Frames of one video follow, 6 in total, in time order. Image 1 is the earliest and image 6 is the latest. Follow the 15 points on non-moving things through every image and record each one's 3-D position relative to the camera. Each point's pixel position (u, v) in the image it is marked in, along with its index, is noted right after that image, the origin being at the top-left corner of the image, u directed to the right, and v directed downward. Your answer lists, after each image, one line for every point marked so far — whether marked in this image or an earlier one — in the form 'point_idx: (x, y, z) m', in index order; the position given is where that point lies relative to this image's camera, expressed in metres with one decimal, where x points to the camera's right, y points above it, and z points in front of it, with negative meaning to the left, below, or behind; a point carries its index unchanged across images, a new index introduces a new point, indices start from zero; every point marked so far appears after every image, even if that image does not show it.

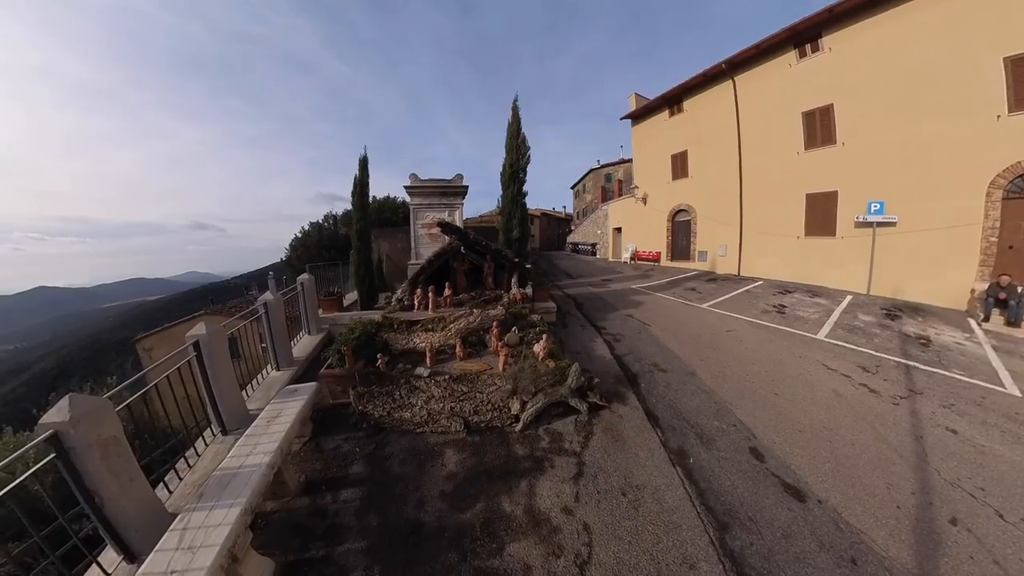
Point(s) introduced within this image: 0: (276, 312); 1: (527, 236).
0: (-5.5, -0.7, +7.0) m
1: (+0.9, +2.4, +12.6) m
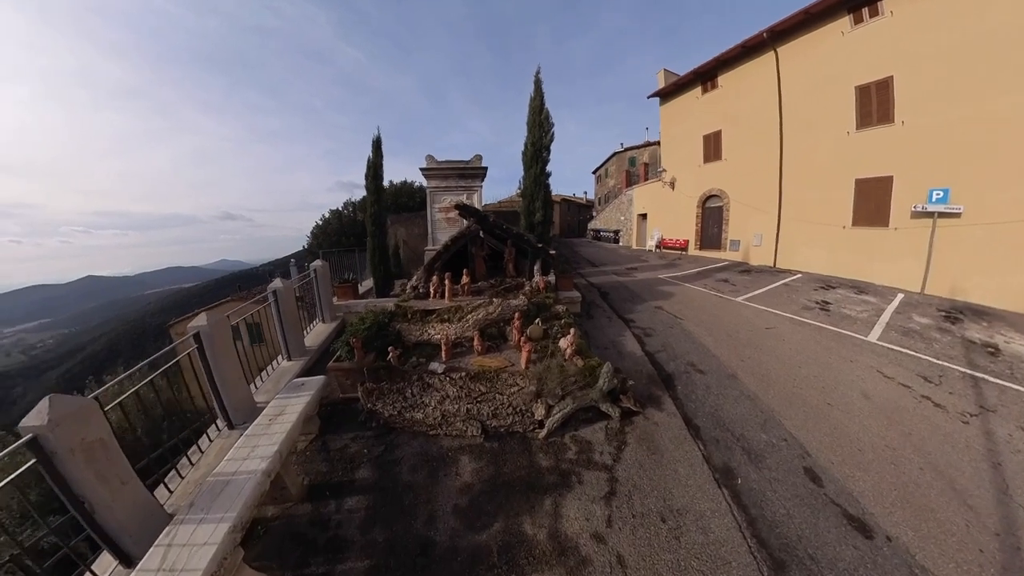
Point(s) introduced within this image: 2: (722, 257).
0: (-5.1, -0.4, +6.7) m
1: (+1.7, +2.9, +11.8) m
2: (+11.8, +1.8, +17.1) m
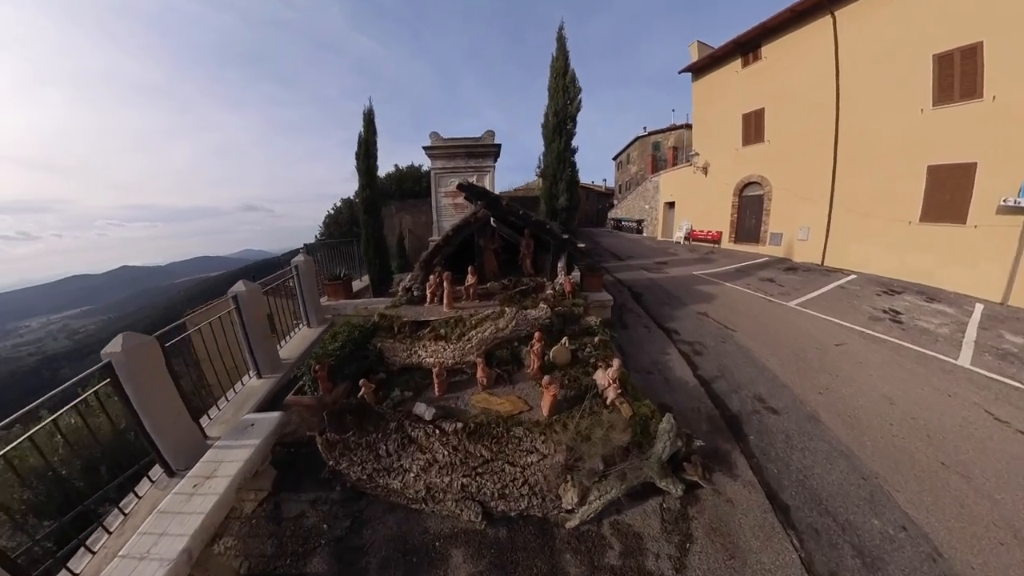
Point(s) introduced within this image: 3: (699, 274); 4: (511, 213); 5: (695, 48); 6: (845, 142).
0: (-4.8, -0.4, +5.6) m
1: (+2.2, +2.9, +10.3) m
2: (+12.5, +1.8, +15.2) m
3: (+7.2, +0.6, +11.4) m
4: (-0.1, +1.5, +5.8) m
5: (+11.8, +15.4, +19.1) m
6: (+14.0, +6.1, +12.5) m
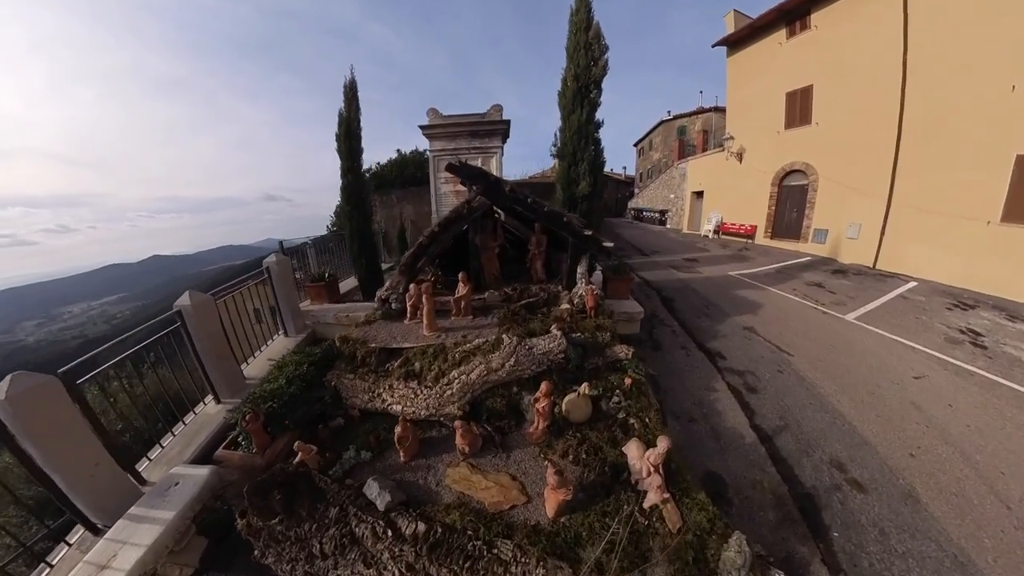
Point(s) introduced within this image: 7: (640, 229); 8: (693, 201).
0: (-4.8, -0.6, +4.6) m
1: (+2.5, +2.8, +9.0) m
2: (+13.0, +1.7, +13.4) m
3: (+7.5, +0.5, +9.9) m
4: (0.0, +1.3, +4.6) m
5: (+12.6, +15.4, +16.9) m
6: (+14.4, +5.9, +10.5) m
7: (+7.8, +3.6, +18.3) m
8: (+11.4, +5.5, +18.9) m
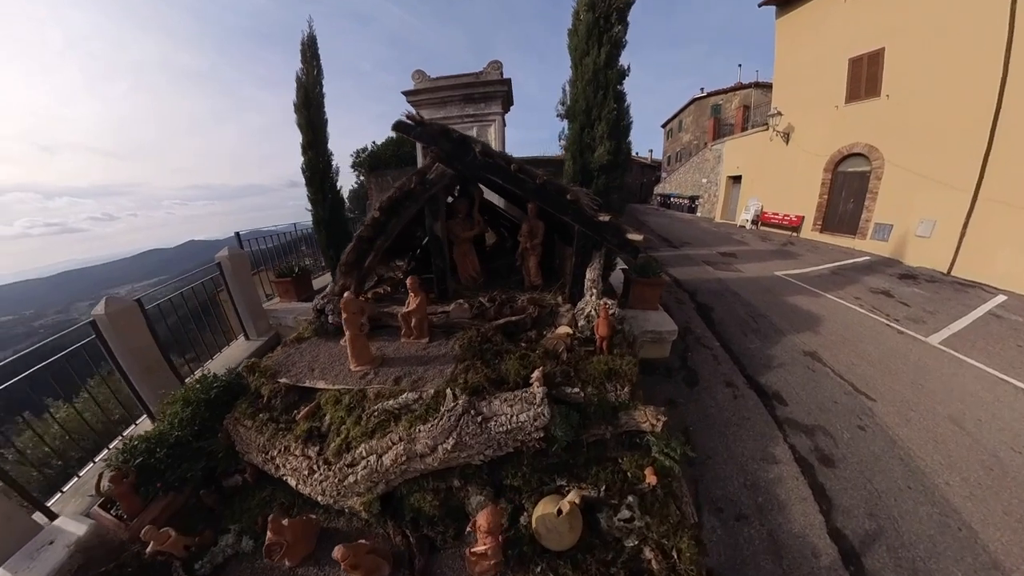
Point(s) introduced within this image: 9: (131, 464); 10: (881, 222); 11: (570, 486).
0: (-5.0, -0.6, +3.8) m
1: (+2.5, +2.8, +7.5) m
2: (+13.3, +1.6, +11.5) m
3: (+7.5, +0.3, +8.3) m
4: (-0.2, +1.1, +3.4) m
5: (+13.4, +15.4, +14.3) m
6: (+14.6, +5.6, +8.3) m
7: (+8.5, +3.8, +16.5) m
8: (+12.1, +5.6, +16.8) m
9: (-3.0, -1.4, +2.3) m
10: (+13.5, +2.4, +10.8) m
11: (+0.3, -1.3, +2.2) m
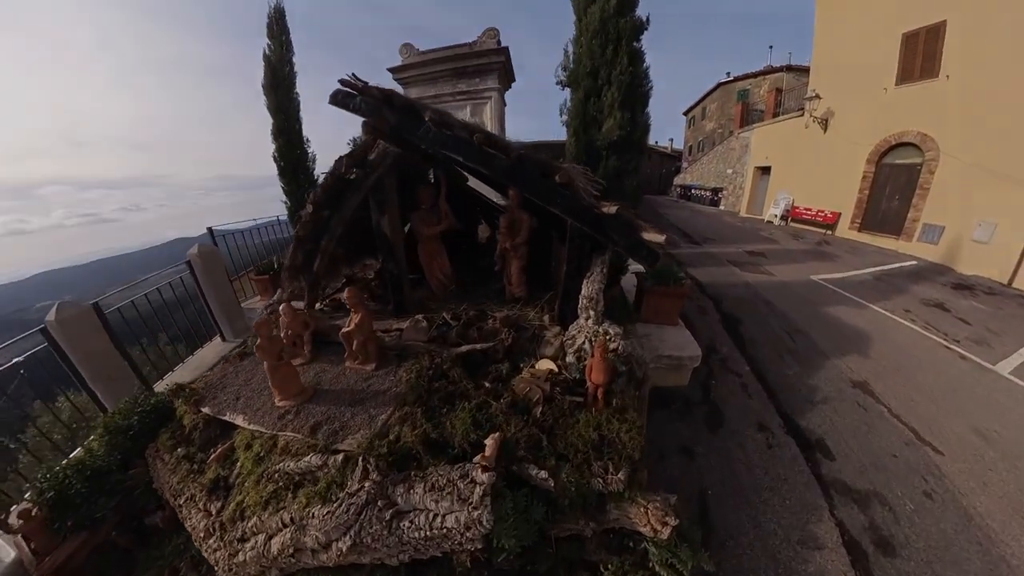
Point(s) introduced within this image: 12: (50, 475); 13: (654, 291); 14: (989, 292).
0: (-5.2, -0.6, +3.4) m
1: (+2.6, +2.7, +6.7) m
2: (+13.4, +1.4, +10.2) m
3: (+7.5, +0.1, +7.4) m
4: (-0.4, +1.0, +2.7) m
5: (+14.0, +15.3, +12.7) m
6: (+14.7, +5.3, +6.9) m
7: (+8.9, +3.8, +15.4) m
8: (+12.6, +5.6, +15.5) m
9: (-3.3, -1.5, +1.8) m
10: (+13.6, +2.2, +9.5) m
11: (0.0, -1.5, +1.7) m
12: (-3.8, -1.6, +2.4) m
13: (+1.3, -0.2, +3.3) m
14: (+12.5, 0.0, +7.6) m
